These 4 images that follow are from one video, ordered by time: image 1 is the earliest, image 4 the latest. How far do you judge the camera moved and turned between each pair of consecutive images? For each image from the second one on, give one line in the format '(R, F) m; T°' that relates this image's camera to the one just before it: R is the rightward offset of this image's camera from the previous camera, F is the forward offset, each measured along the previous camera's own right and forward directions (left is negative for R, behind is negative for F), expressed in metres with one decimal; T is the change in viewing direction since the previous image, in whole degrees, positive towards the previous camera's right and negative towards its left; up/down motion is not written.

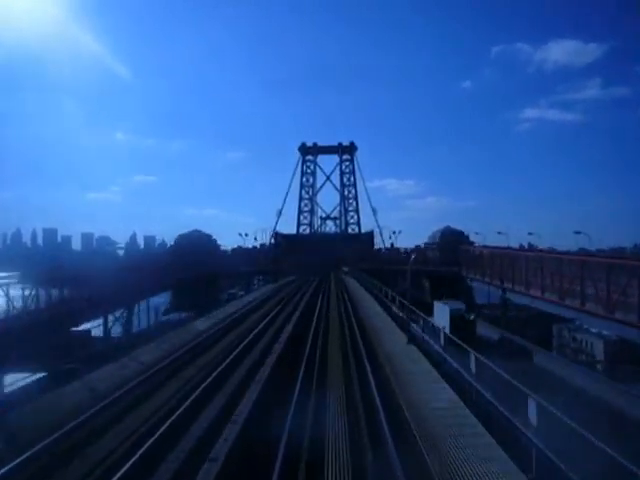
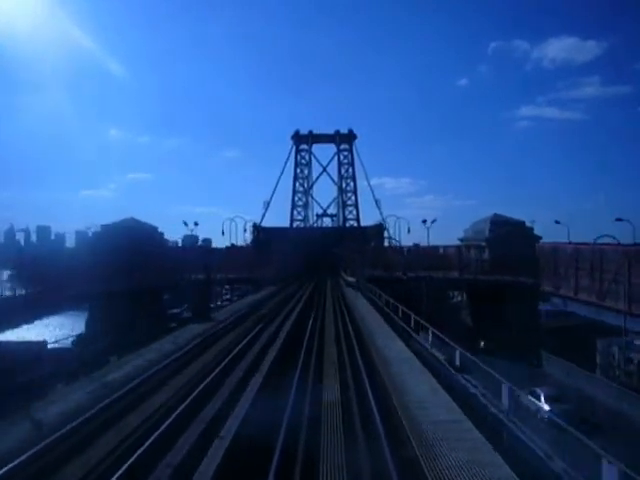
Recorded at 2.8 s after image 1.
(0.0, +0.1) m; 0°
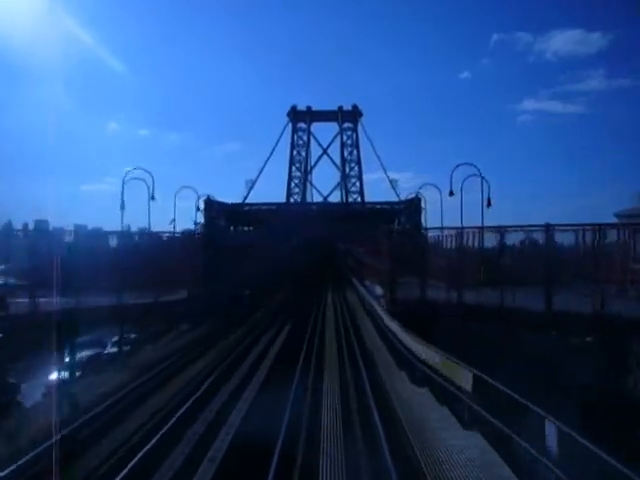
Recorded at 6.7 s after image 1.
(0.0, +2.0) m; 0°
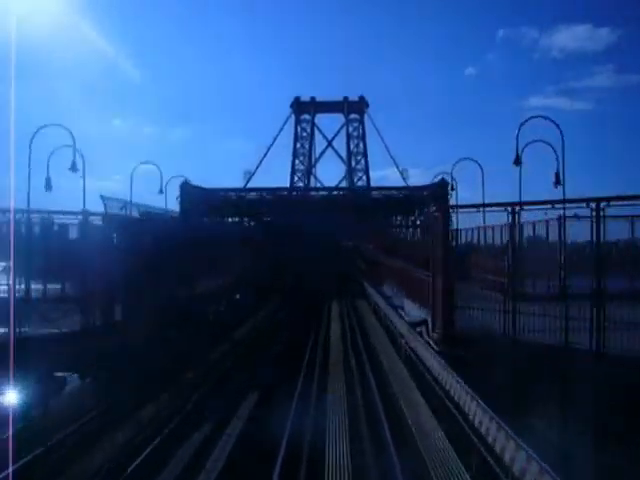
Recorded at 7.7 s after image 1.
(0.0, +1.2) m; 0°
